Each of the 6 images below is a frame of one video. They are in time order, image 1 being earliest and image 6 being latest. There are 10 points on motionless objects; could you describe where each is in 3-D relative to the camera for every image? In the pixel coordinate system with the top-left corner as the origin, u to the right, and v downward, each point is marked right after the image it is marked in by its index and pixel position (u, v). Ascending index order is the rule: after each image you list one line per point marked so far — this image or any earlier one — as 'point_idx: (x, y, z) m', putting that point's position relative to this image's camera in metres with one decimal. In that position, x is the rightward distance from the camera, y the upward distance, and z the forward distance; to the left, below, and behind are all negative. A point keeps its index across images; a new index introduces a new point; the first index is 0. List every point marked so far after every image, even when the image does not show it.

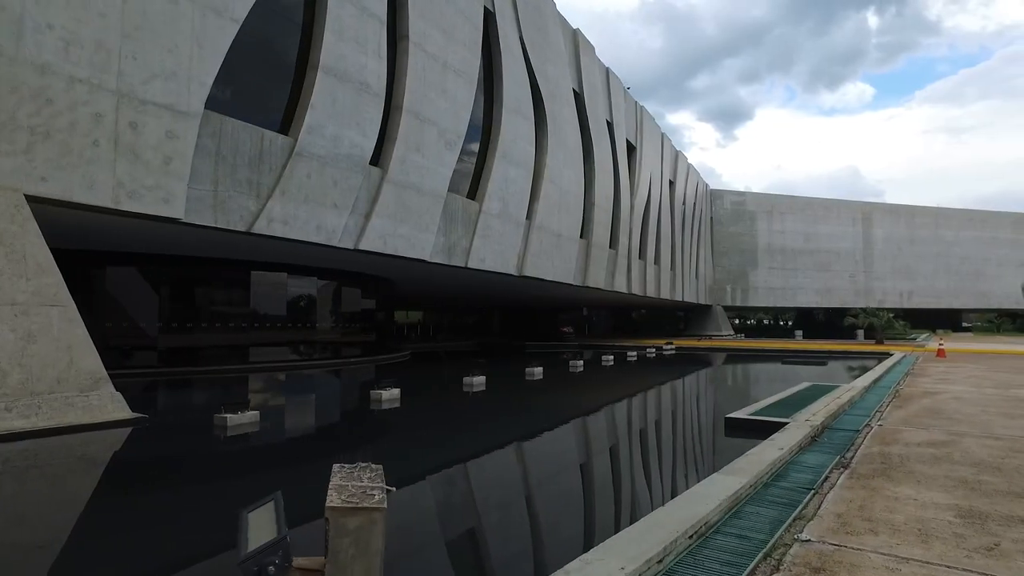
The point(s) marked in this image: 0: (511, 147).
0: (0.0, +2.5, +14.7) m
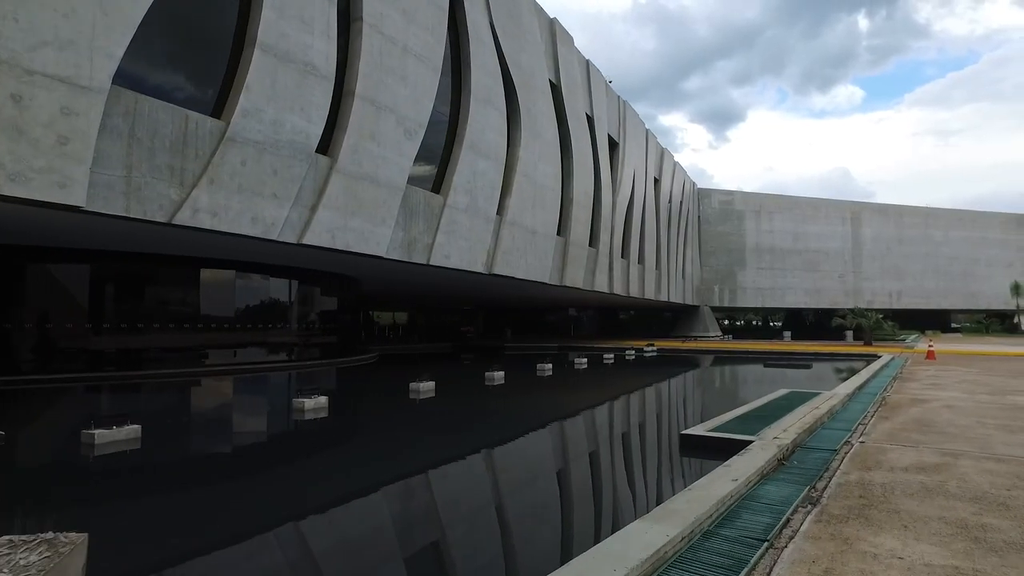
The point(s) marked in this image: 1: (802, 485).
0: (-0.6, +2.6, +14.0) m
1: (+1.2, -0.8, +3.3) m
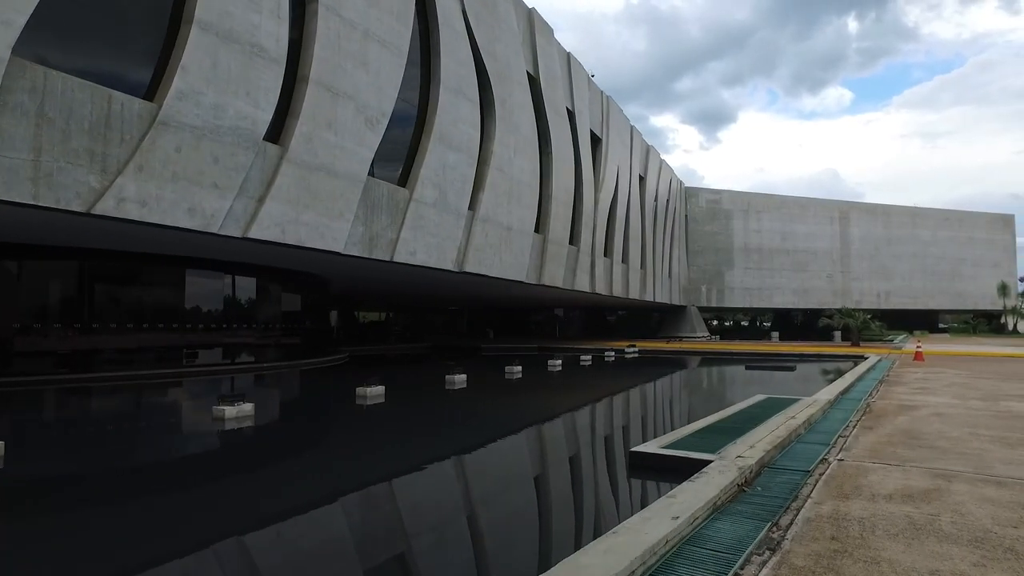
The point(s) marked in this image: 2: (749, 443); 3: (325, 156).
0: (-1.0, +2.6, +13.4) m
1: (+0.8, -0.8, +2.7) m
2: (+1.2, -0.8, +4.0) m
3: (-2.3, +1.6, +9.9) m
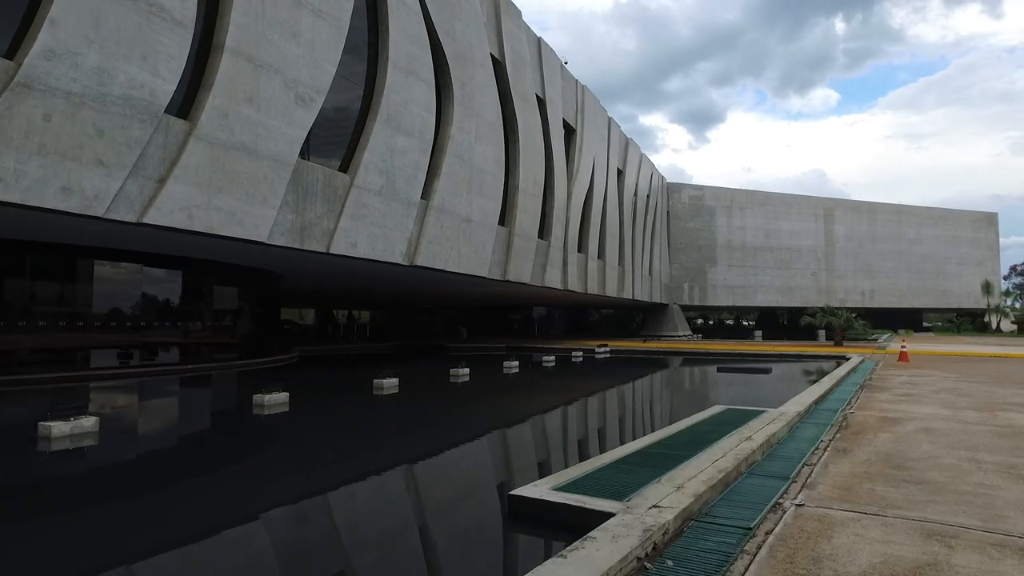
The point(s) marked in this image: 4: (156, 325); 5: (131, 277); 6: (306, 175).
0: (-1.7, +2.7, +12.3) m
1: (+0.3, -0.7, +1.7) m
2: (+0.6, -0.7, +3.0) m
3: (-2.9, +1.7, +8.9) m
4: (-5.9, -0.6, +13.7) m
5: (-6.3, +0.2, +13.5) m
6: (-2.6, +1.4, +10.2) m
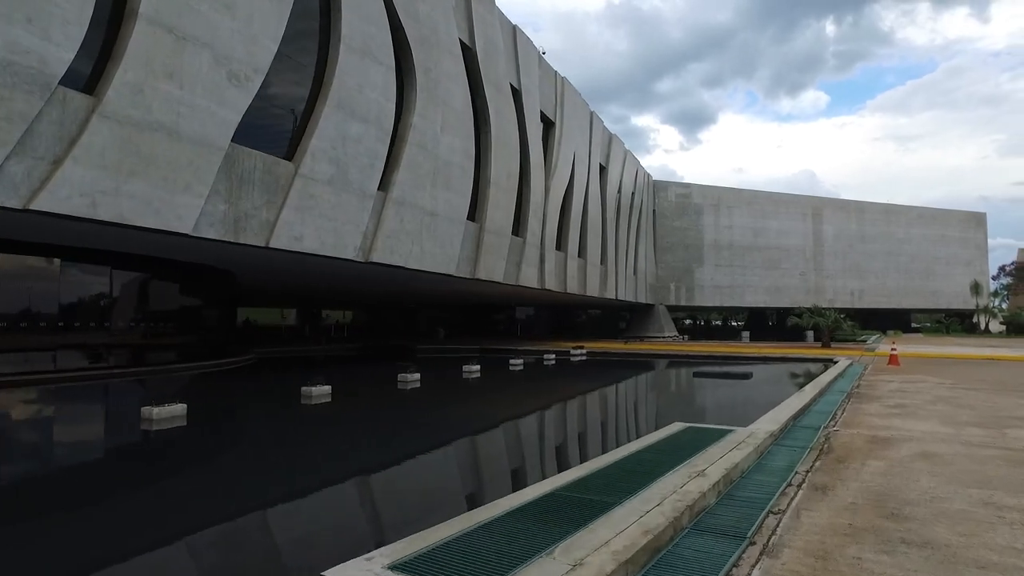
0: (-2.3, +2.7, +11.4) m
1: (-0.1, -0.7, +0.8) m
2: (+0.2, -0.7, +2.1) m
3: (-3.4, +1.7, +8.0) m
4: (-6.5, -0.6, +12.8) m
5: (-6.9, +0.2, +12.5) m
6: (-3.1, +1.5, +9.3) m
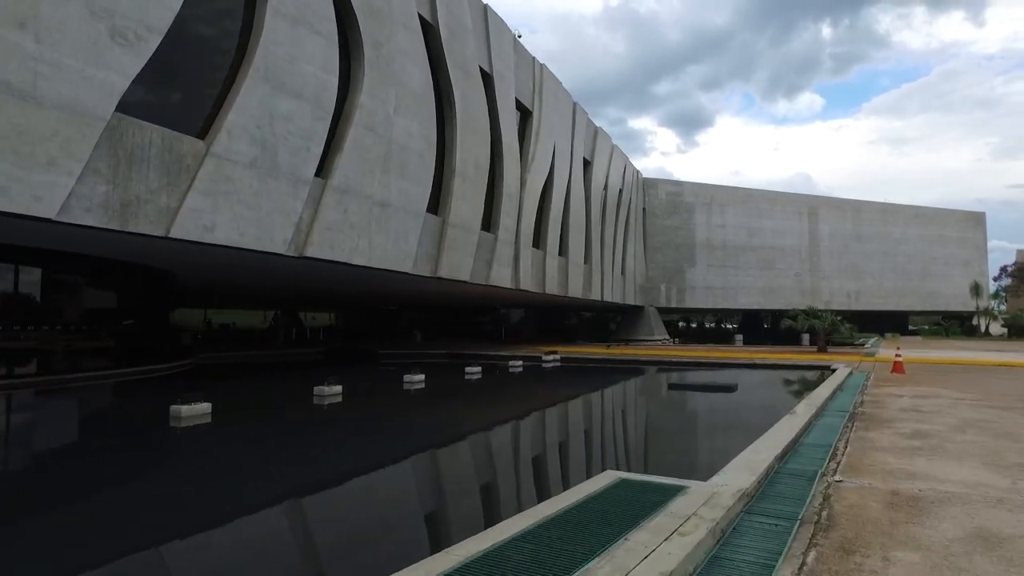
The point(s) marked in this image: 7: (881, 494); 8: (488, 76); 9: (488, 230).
0: (-2.9, +2.7, +10.0) m
1: (-0.6, -0.6, -0.6) m
2: (-0.4, -0.6, +0.7) m
3: (-4.0, +1.8, +6.5) m
4: (-7.1, -0.6, +11.3) m
5: (-7.4, +0.2, +11.0) m
6: (-3.7, +1.5, +7.9) m
7: (+1.5, -0.8, +3.3) m
8: (-0.5, +4.6, +17.6) m
9: (-0.5, +1.3, +17.9) m
